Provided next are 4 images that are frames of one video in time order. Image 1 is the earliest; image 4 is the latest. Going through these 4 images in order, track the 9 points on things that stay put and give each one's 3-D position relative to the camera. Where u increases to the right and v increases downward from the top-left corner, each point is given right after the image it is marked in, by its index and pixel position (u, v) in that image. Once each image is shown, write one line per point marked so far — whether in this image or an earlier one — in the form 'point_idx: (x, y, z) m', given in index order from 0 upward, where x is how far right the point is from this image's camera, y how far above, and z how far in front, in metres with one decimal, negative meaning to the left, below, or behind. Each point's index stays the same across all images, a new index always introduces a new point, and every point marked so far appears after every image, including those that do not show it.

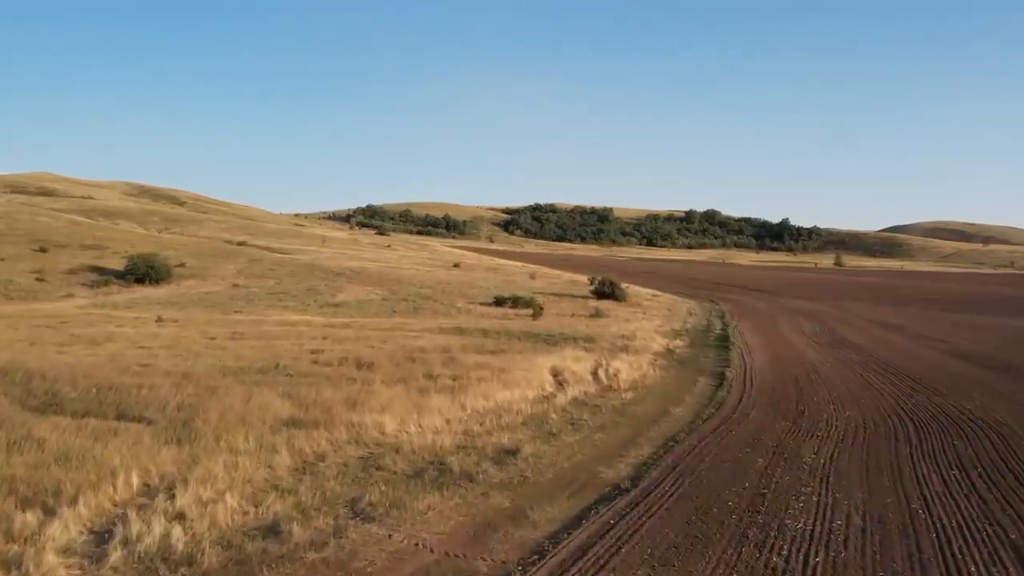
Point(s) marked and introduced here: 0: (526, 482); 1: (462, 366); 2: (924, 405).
0: (+0.1, -1.7, +8.5) m
1: (-0.9, -1.4, +17.2) m
2: (+6.2, -1.8, +14.5) m
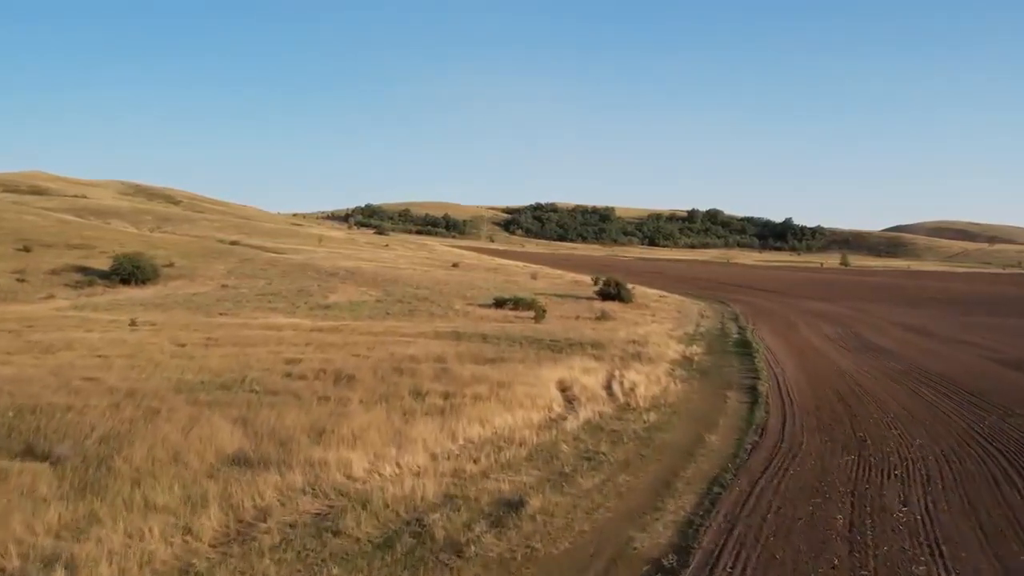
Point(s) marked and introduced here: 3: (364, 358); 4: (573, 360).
0: (+0.1, -1.8, +6.2) m
1: (-0.9, -1.5, +14.9) m
2: (+6.3, -1.8, +12.2) m
3: (-2.9, -1.4, +19.0) m
4: (+1.3, -1.5, +19.6) m
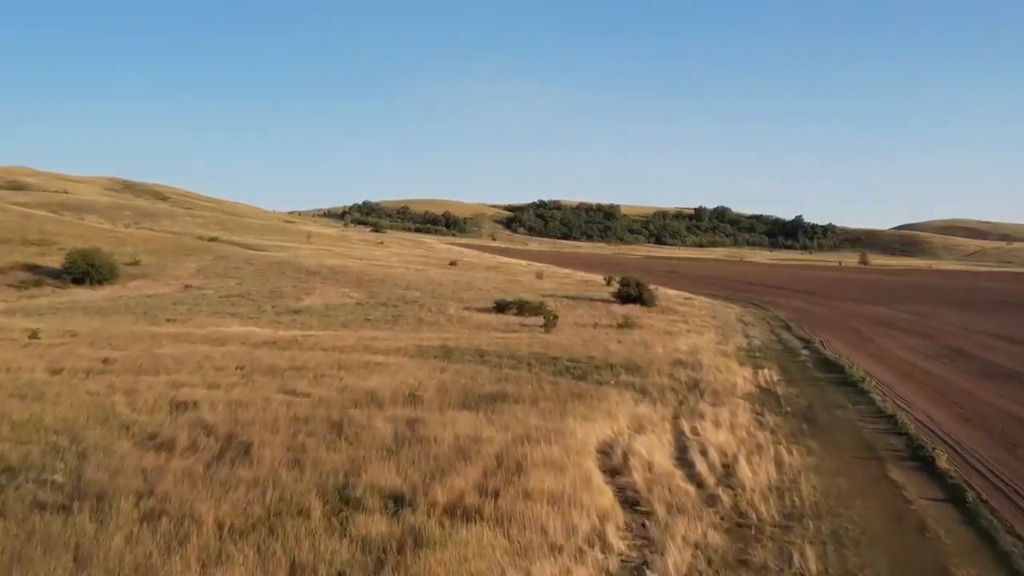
0: (+0.2, -1.8, -0.2) m
1: (-0.8, -1.5, +8.6) m
2: (+6.4, -1.9, +5.8) m
3: (-2.8, -1.4, +12.6) m
4: (+1.4, -1.5, +13.2) m
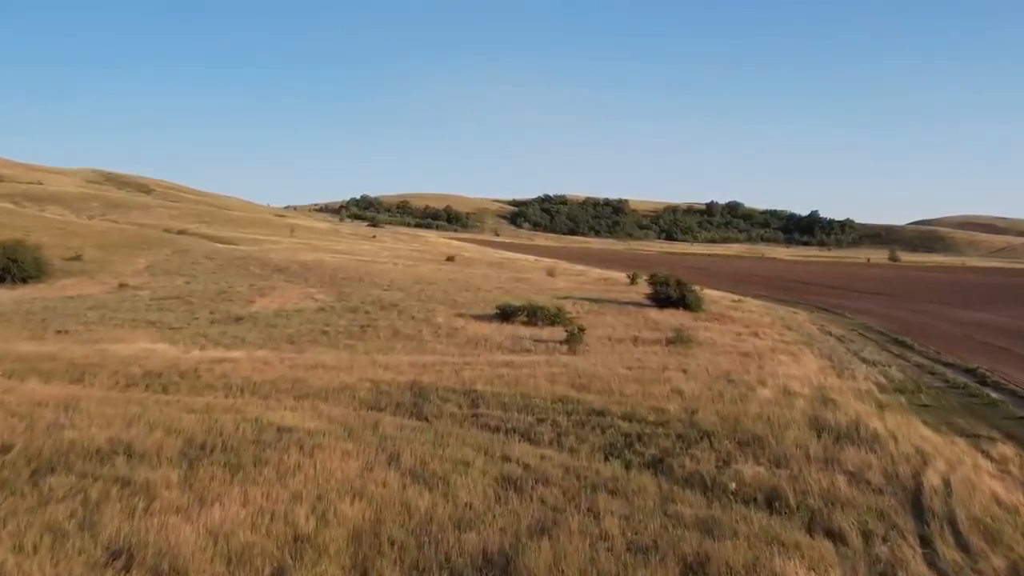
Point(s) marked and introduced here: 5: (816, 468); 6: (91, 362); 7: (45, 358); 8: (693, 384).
0: (+0.3, -1.9, -8.5) m
1: (-0.7, -1.6, +0.2) m
2: (+6.5, -2.0, -2.6) m
3: (-2.7, -1.5, +4.3) m
4: (+1.5, -1.6, +4.9) m
5: (+2.8, -1.6, +8.6) m
6: (-7.8, -1.4, +17.7) m
7: (-9.1, -1.3, +18.3) m
8: (+2.7, -1.4, +14.3) m
